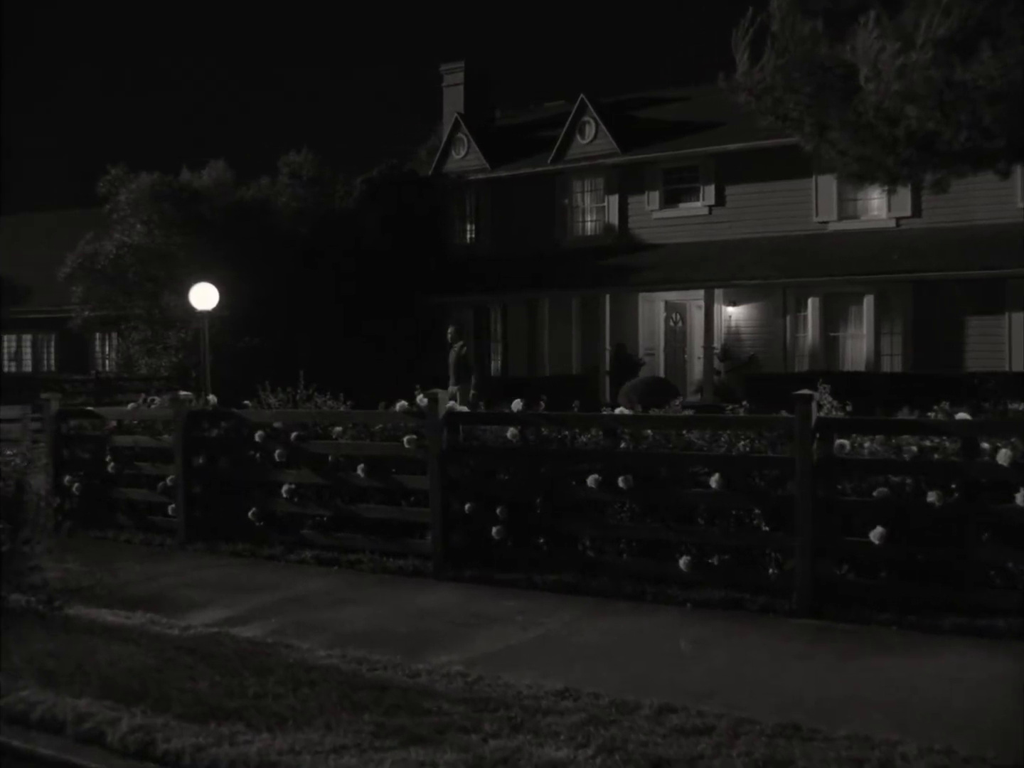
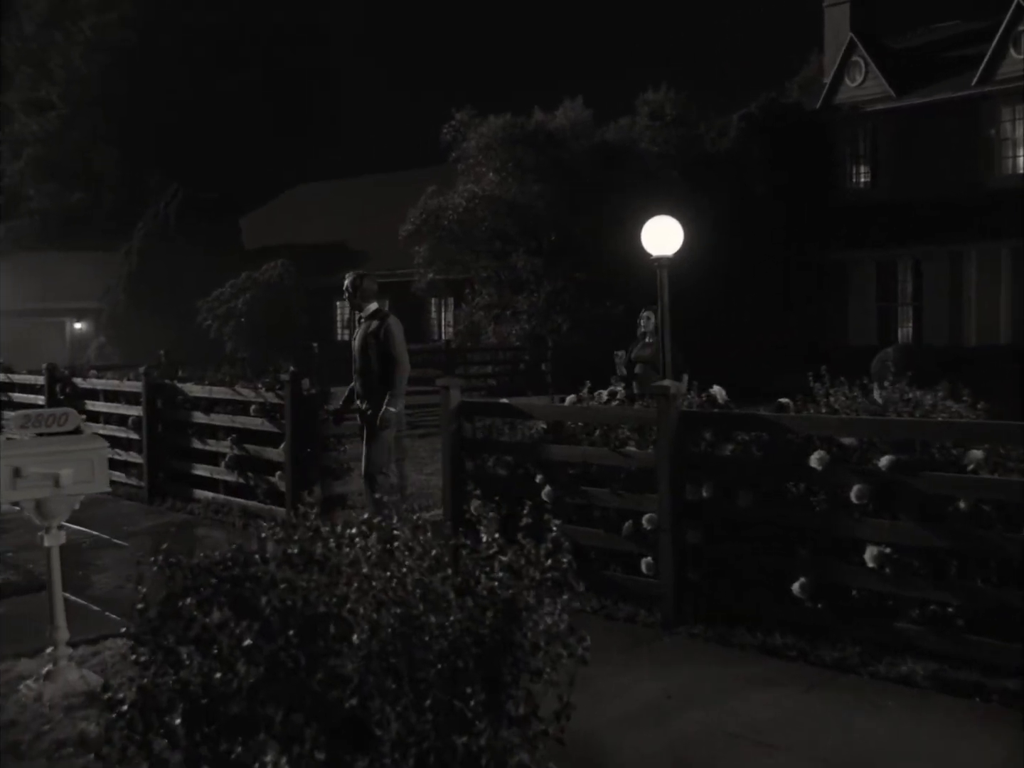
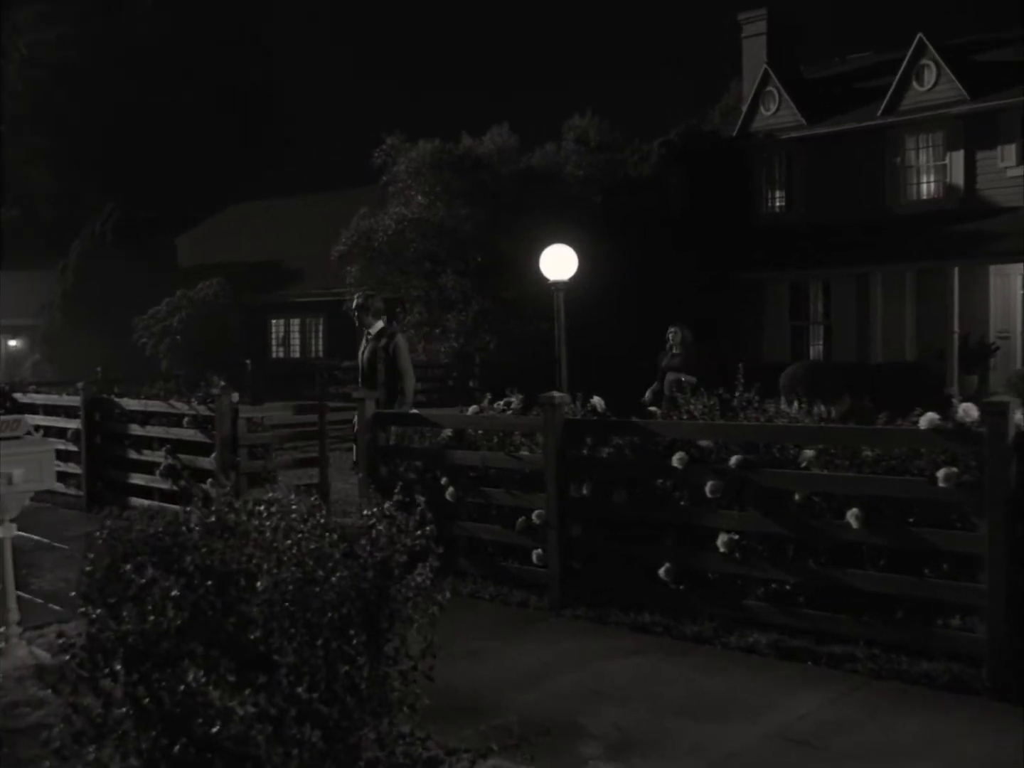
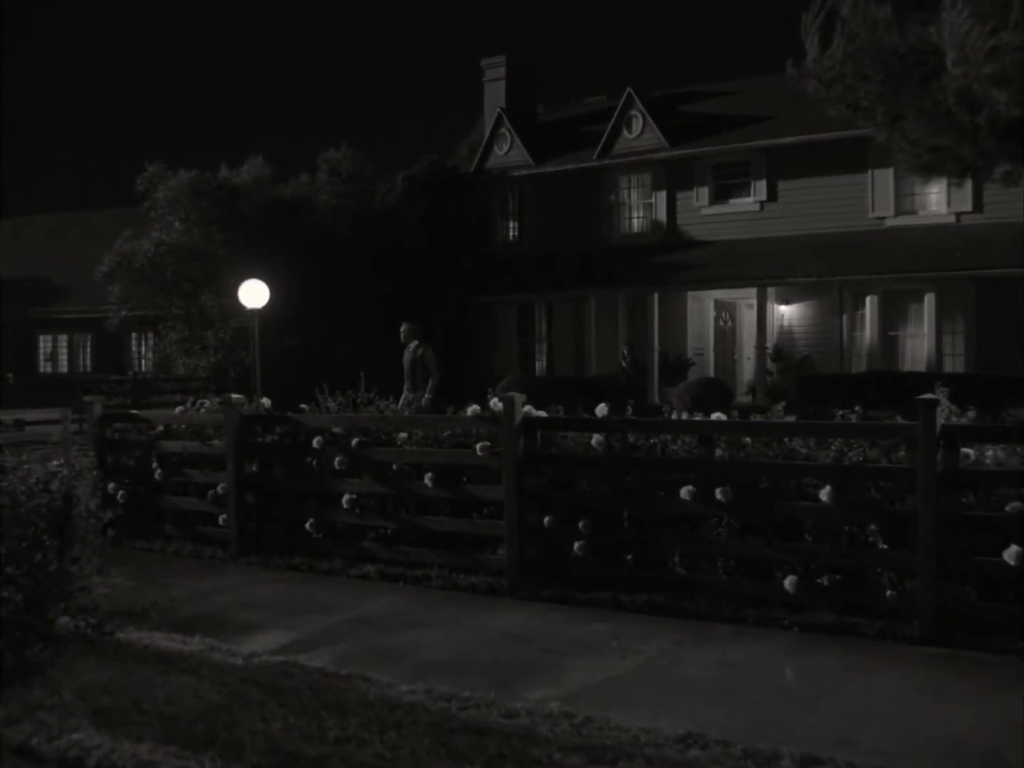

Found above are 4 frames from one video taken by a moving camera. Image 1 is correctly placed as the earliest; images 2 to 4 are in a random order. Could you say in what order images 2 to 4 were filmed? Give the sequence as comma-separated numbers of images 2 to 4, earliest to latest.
4, 3, 2
